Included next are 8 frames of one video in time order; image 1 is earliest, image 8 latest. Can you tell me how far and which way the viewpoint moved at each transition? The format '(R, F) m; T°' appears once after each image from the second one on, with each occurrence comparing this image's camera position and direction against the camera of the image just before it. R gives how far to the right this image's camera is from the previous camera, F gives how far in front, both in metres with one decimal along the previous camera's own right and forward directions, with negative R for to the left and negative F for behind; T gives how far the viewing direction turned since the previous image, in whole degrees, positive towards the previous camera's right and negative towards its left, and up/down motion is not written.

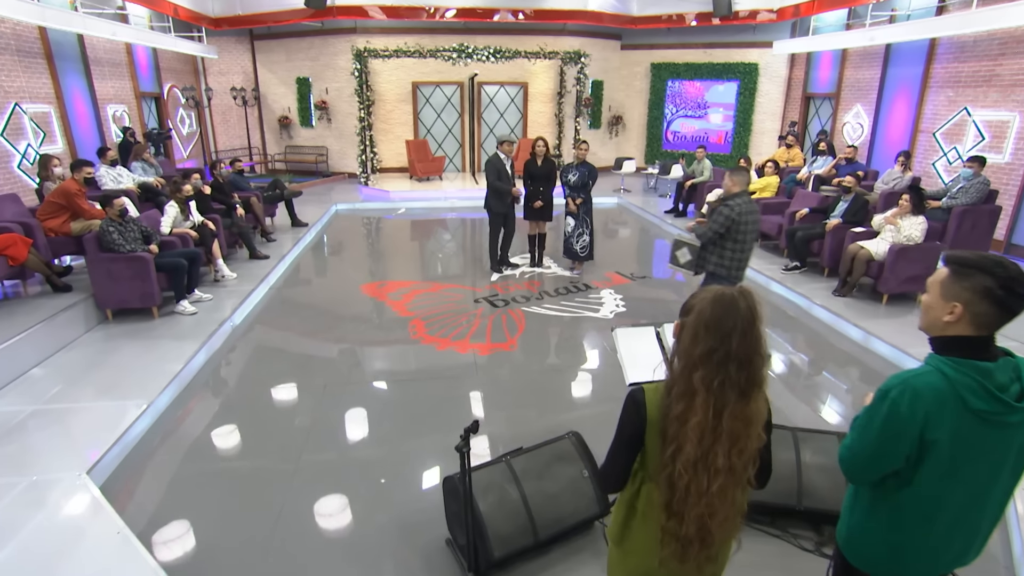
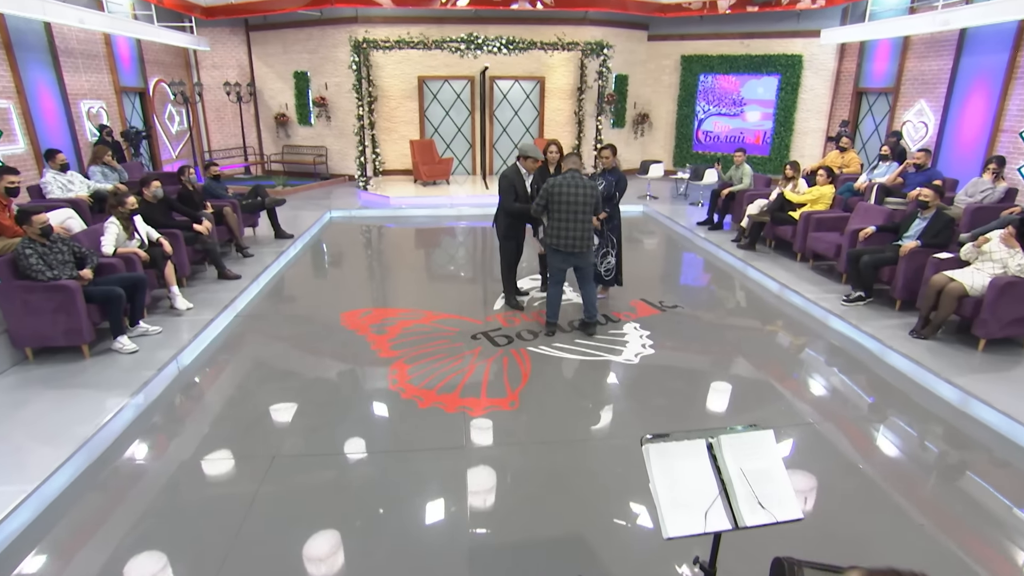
(+0.1, +0.8) m; -2°
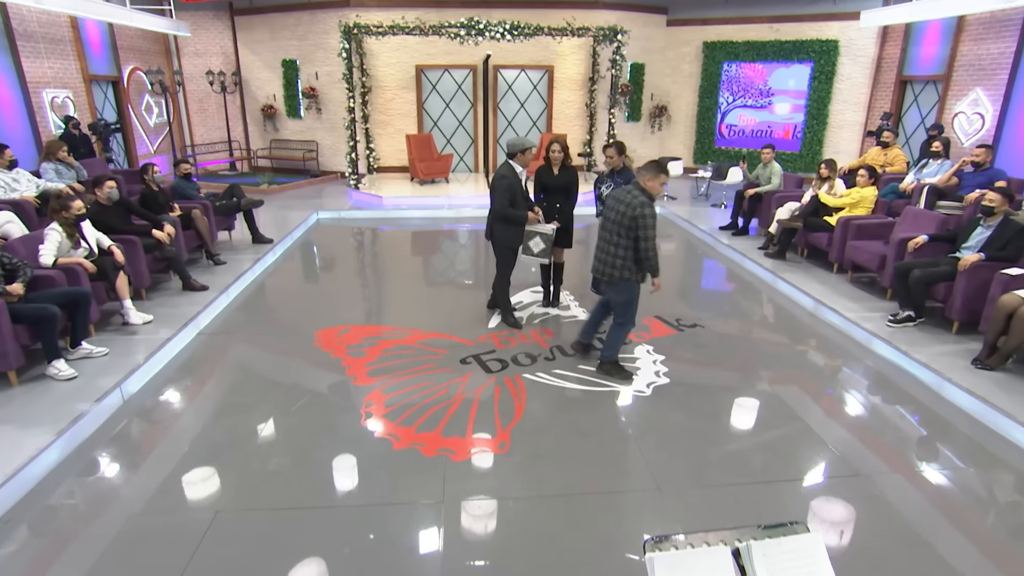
(+0.1, +0.7) m; -1°
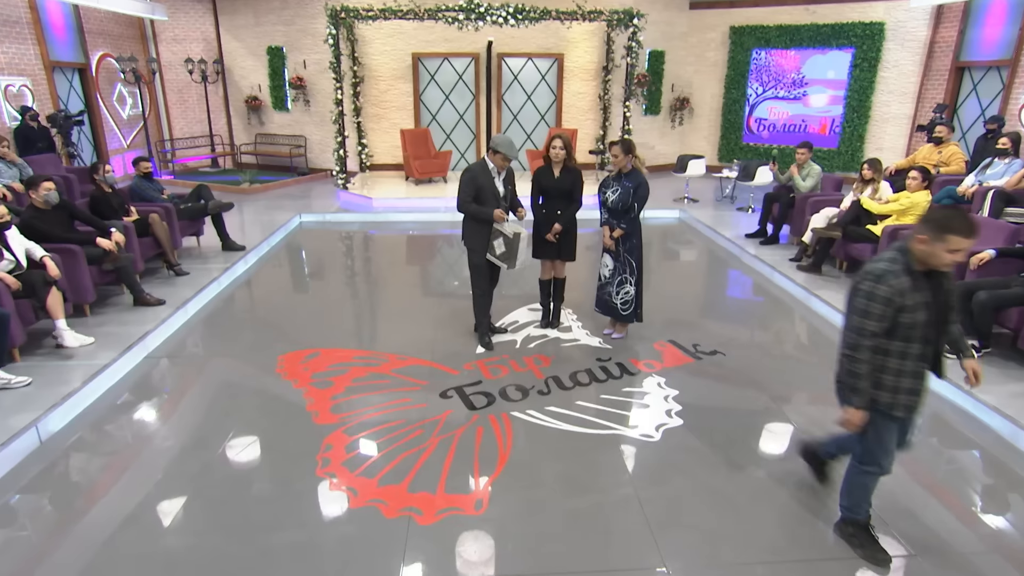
(+0.2, +0.7) m; -2°
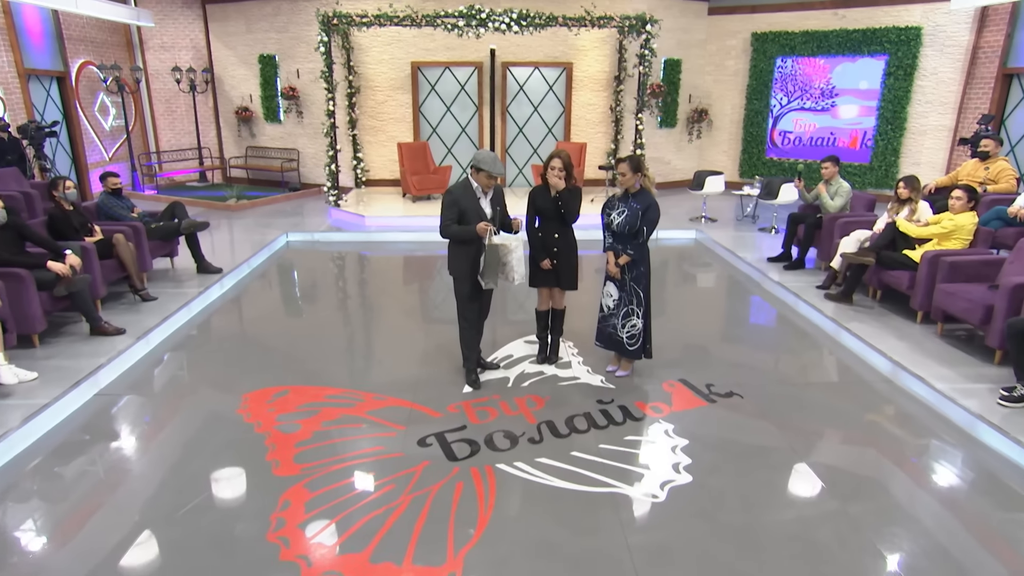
(+0.2, +0.5) m; -2°
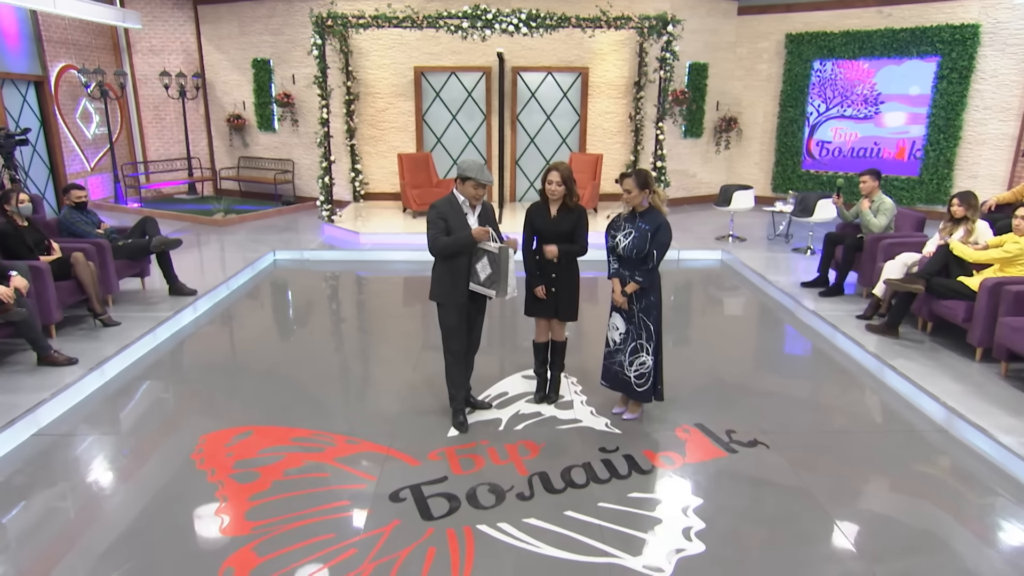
(+0.2, +0.5) m; -3°
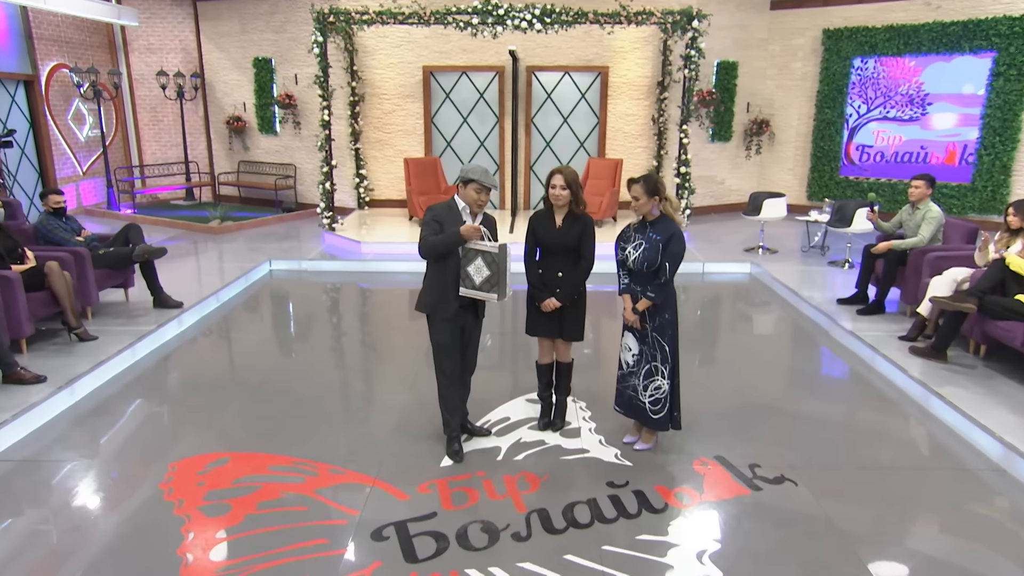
(+0.1, +0.4) m; -2°
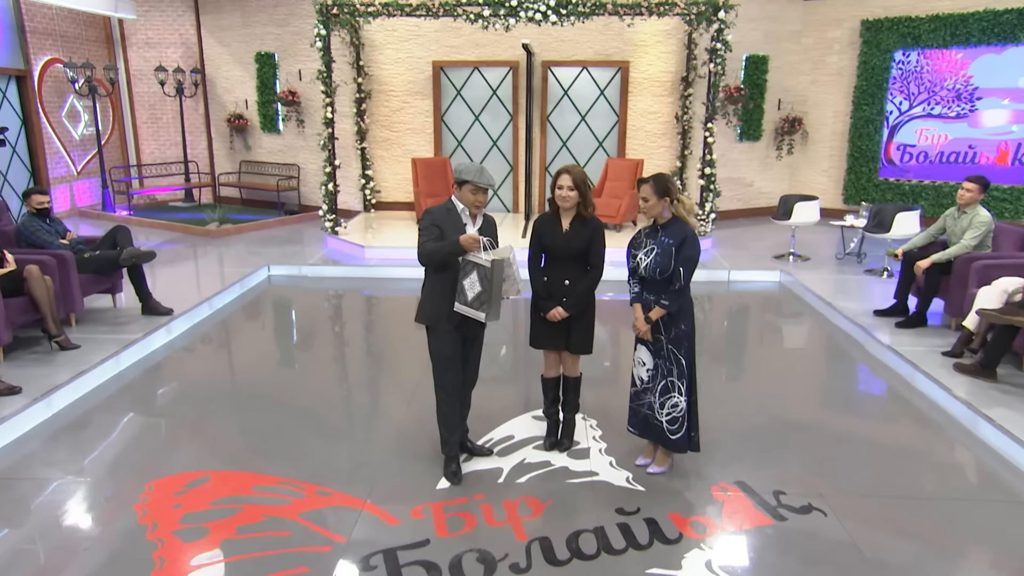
(+0.1, +0.3) m; -2°
